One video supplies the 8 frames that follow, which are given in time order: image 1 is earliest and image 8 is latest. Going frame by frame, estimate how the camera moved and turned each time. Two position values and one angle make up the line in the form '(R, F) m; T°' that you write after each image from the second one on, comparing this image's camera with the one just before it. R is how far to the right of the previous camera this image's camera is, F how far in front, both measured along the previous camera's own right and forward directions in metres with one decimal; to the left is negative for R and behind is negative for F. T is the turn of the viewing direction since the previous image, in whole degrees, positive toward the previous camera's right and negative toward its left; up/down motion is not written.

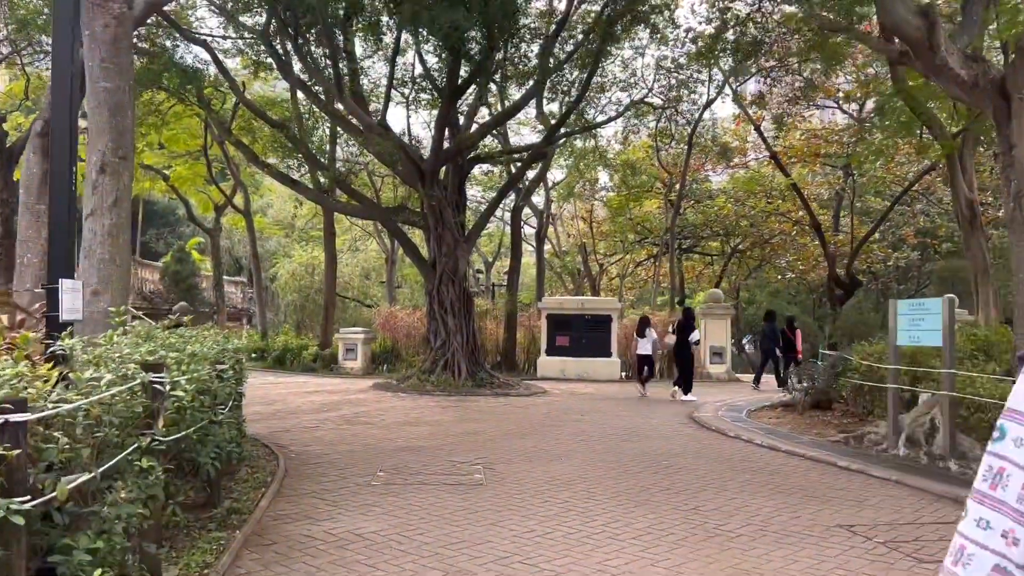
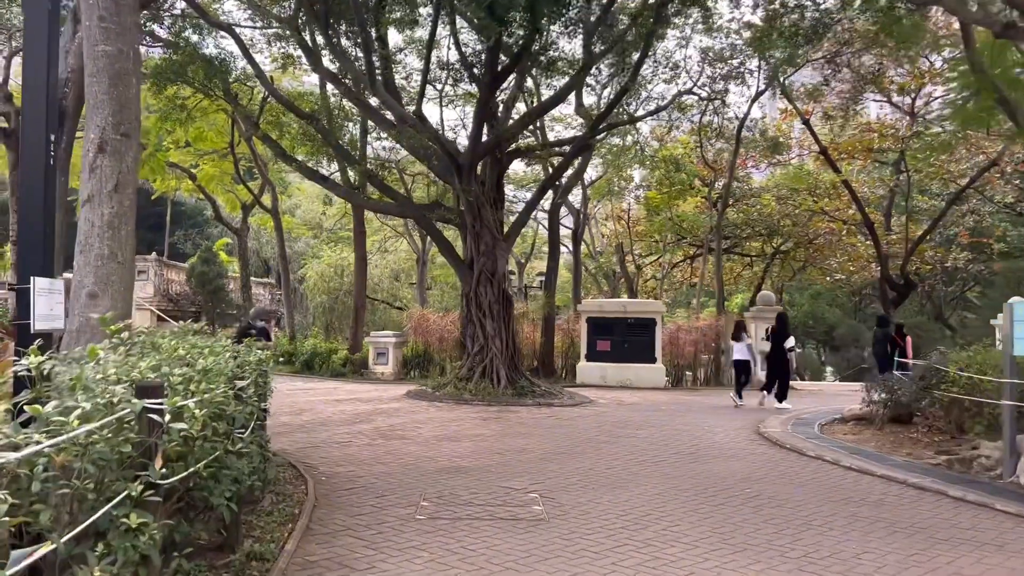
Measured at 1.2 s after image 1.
(-0.3, +0.9) m; -2°
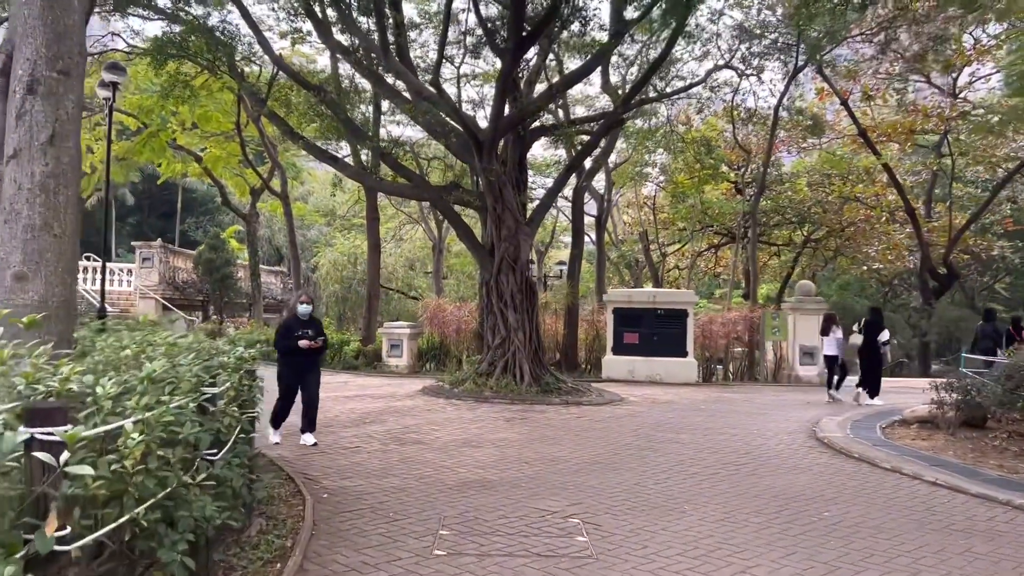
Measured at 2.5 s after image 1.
(-0.1, +1.0) m; -1°
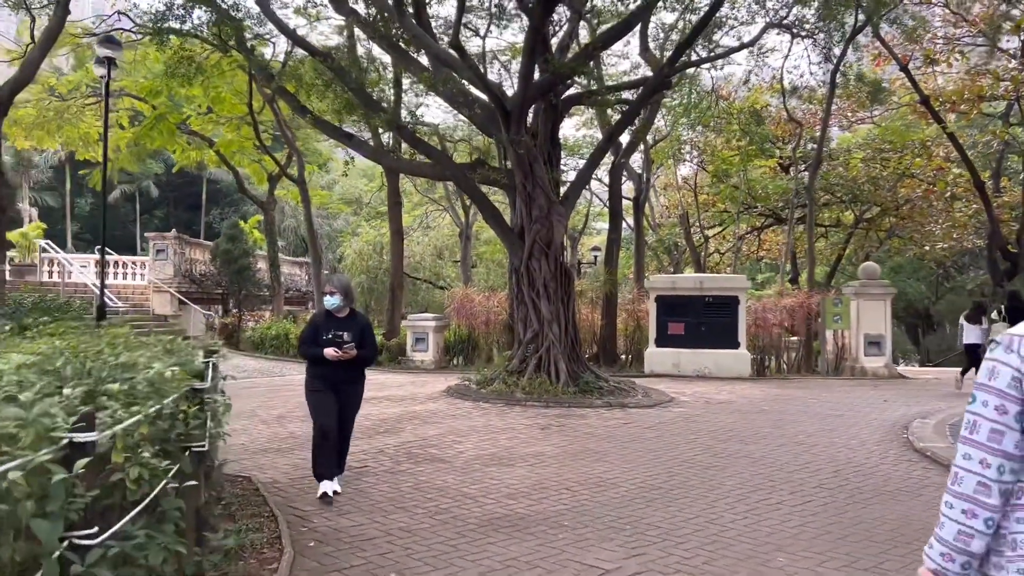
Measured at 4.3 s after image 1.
(0.0, +1.3) m; -2°
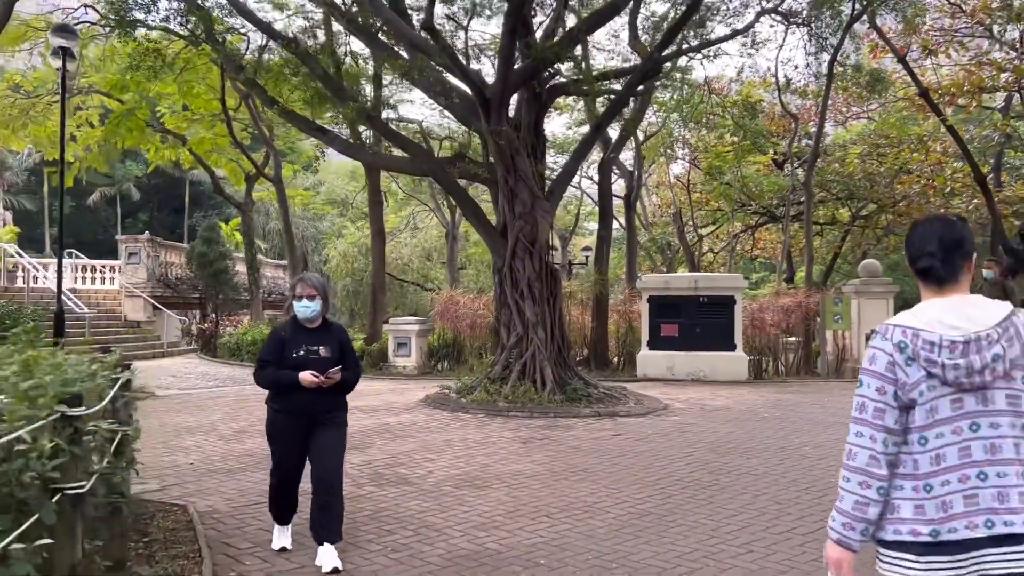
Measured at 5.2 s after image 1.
(+0.1, +0.7) m; 0°
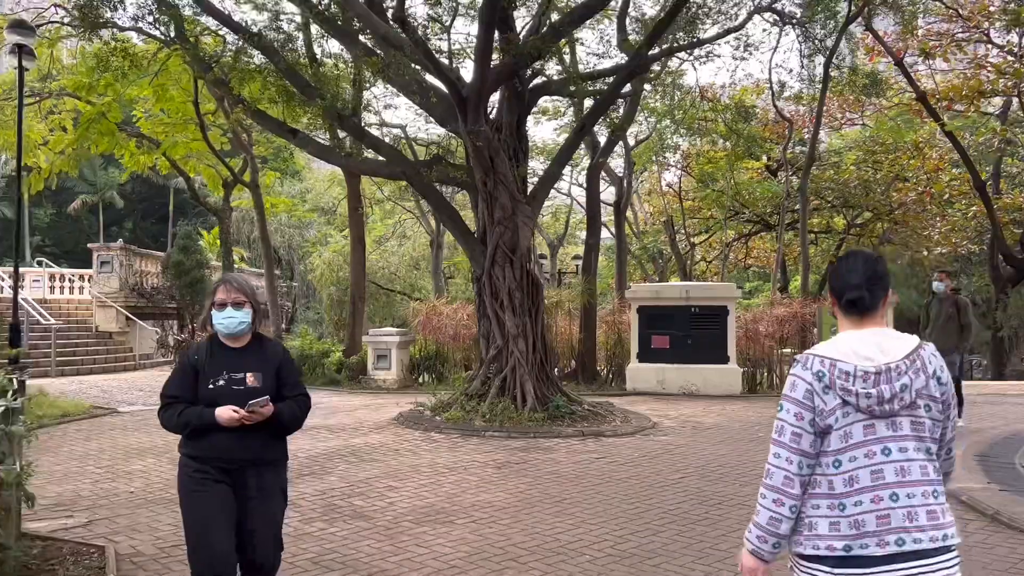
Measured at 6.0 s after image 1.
(+0.2, +0.6) m; 0°
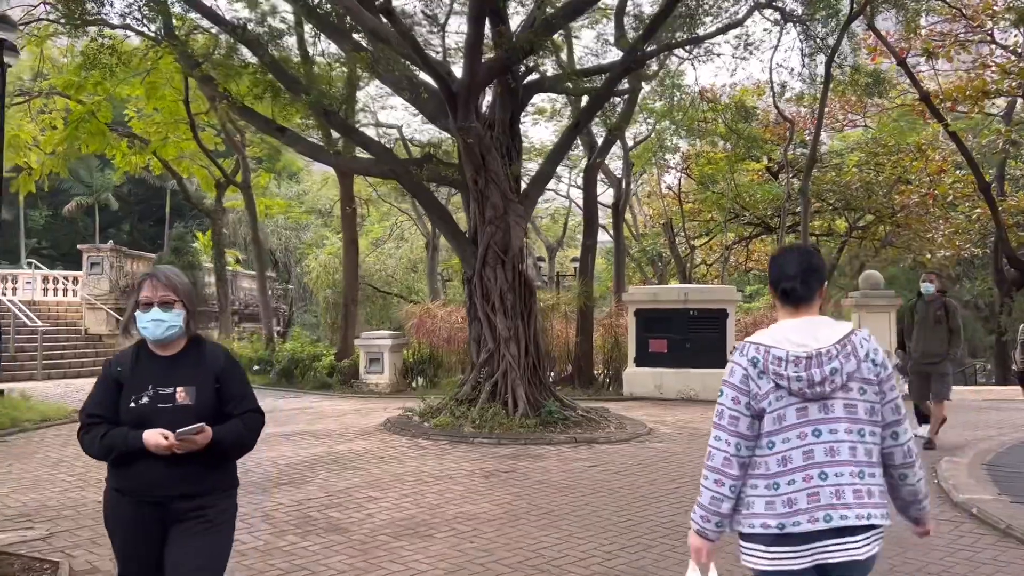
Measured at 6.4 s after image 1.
(+0.1, +0.3) m; 0°
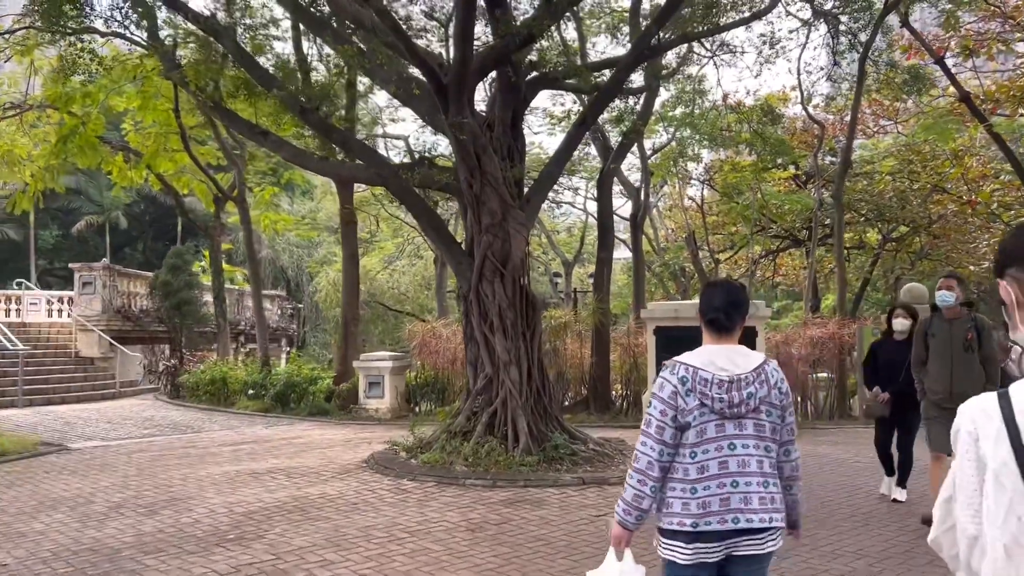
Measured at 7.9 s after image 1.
(+0.2, +1.1) m; -2°
